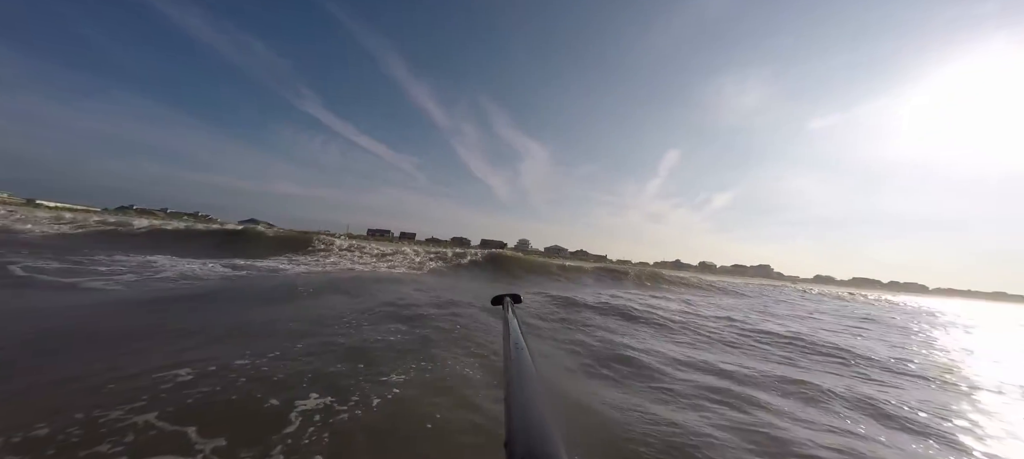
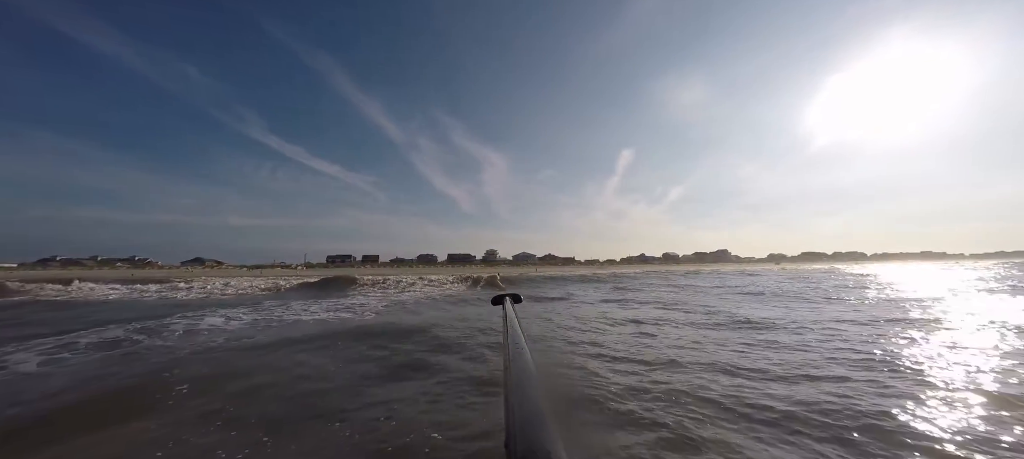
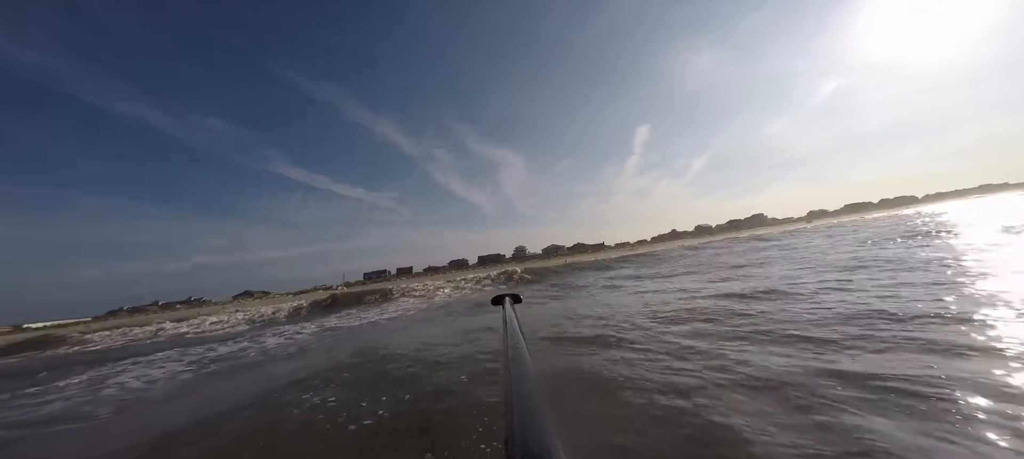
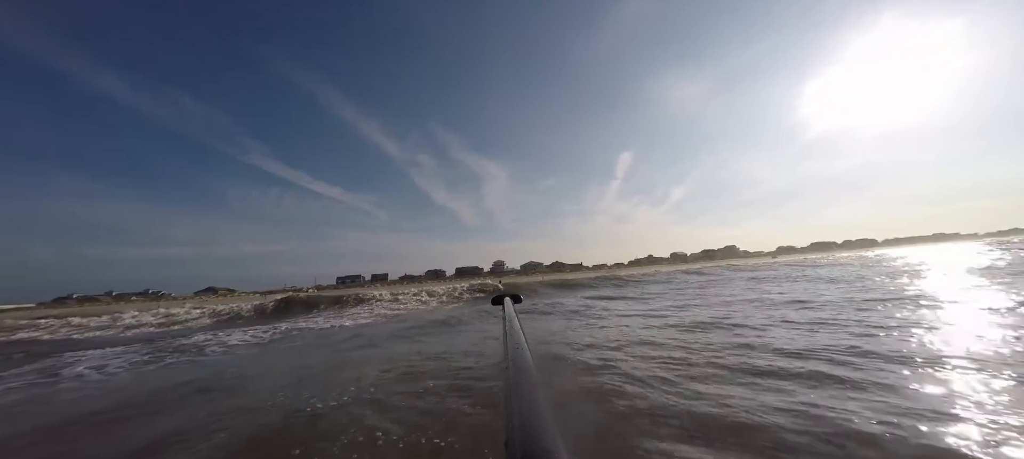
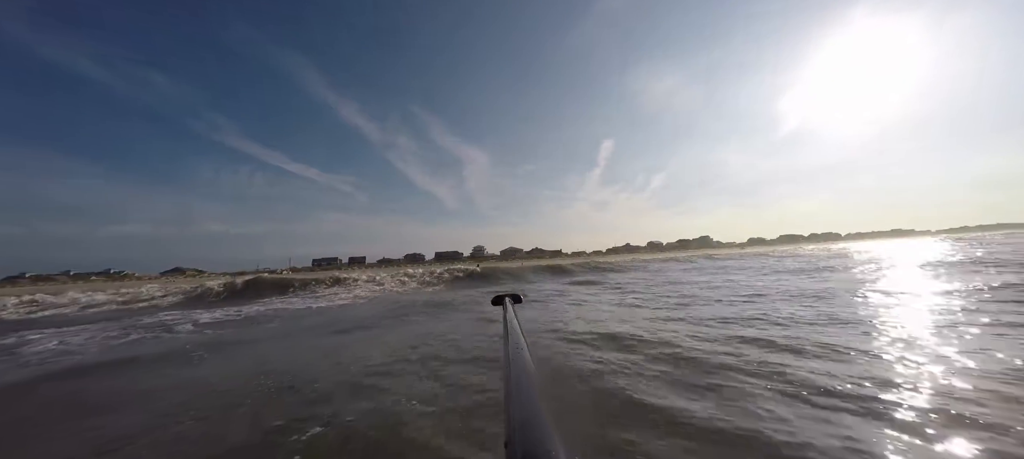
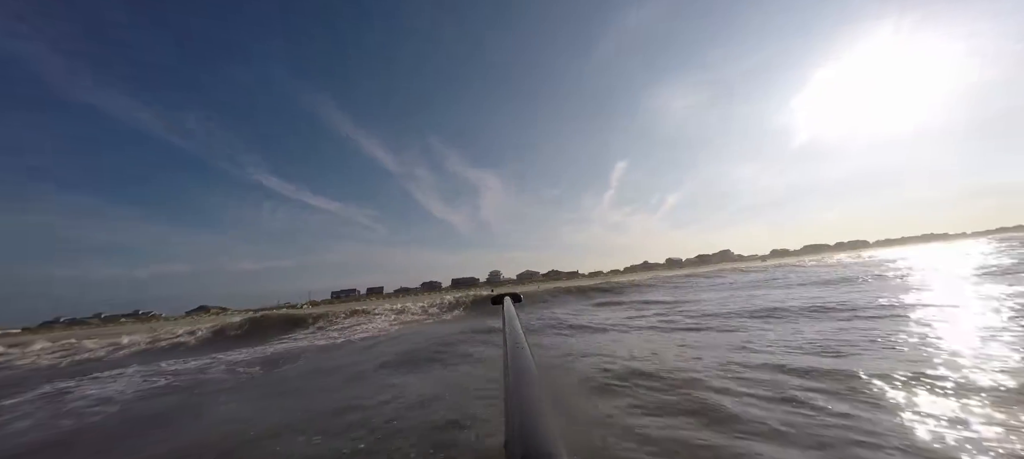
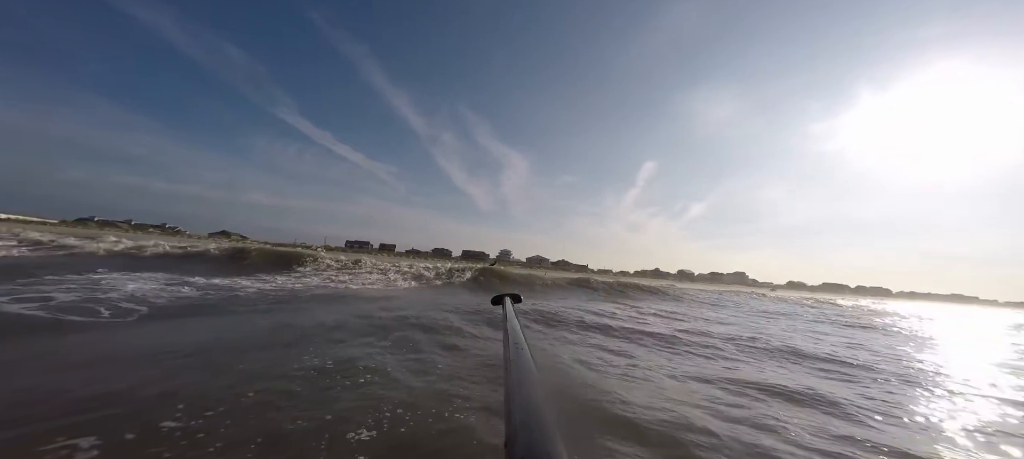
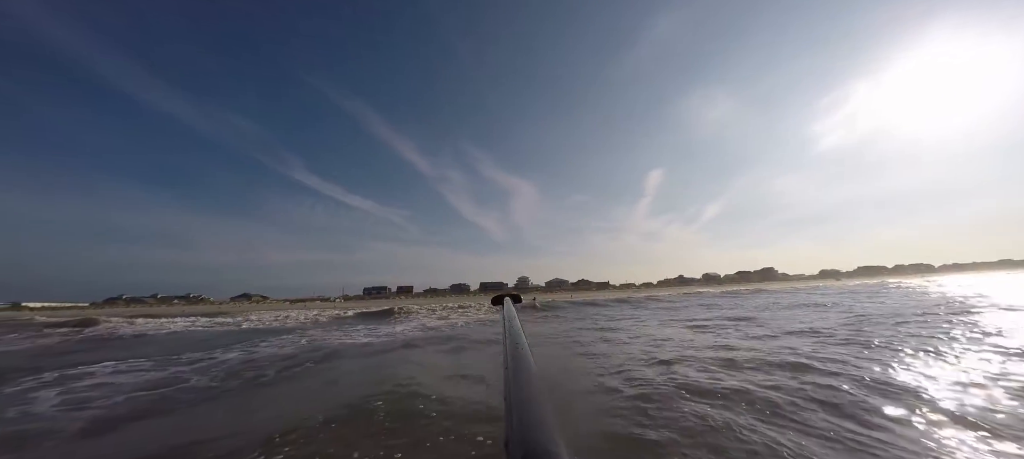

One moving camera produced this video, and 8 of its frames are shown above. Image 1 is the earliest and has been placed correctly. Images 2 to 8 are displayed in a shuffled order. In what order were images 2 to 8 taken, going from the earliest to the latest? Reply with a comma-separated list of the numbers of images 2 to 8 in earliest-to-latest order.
7, 6, 5, 4, 3, 2, 8
